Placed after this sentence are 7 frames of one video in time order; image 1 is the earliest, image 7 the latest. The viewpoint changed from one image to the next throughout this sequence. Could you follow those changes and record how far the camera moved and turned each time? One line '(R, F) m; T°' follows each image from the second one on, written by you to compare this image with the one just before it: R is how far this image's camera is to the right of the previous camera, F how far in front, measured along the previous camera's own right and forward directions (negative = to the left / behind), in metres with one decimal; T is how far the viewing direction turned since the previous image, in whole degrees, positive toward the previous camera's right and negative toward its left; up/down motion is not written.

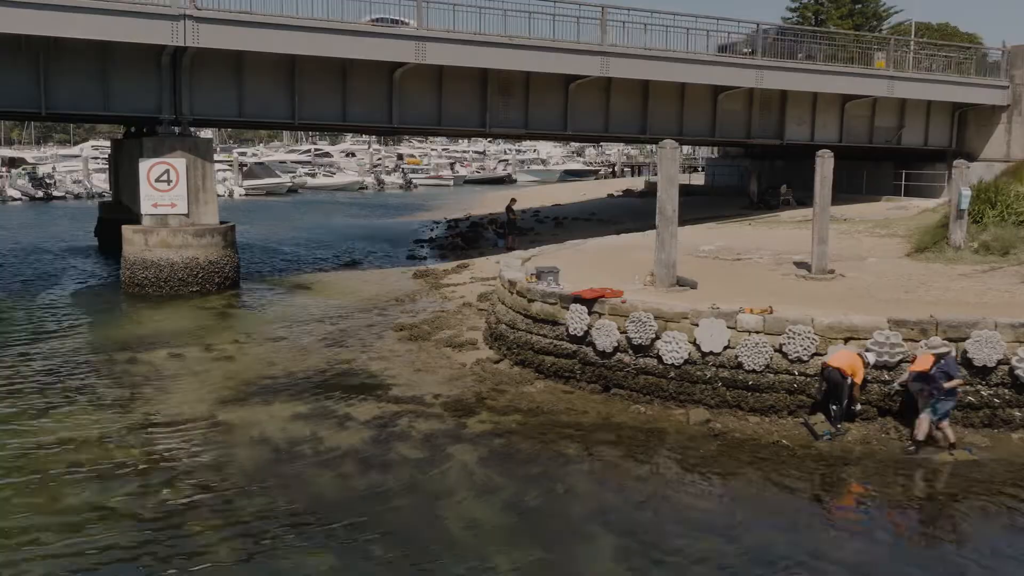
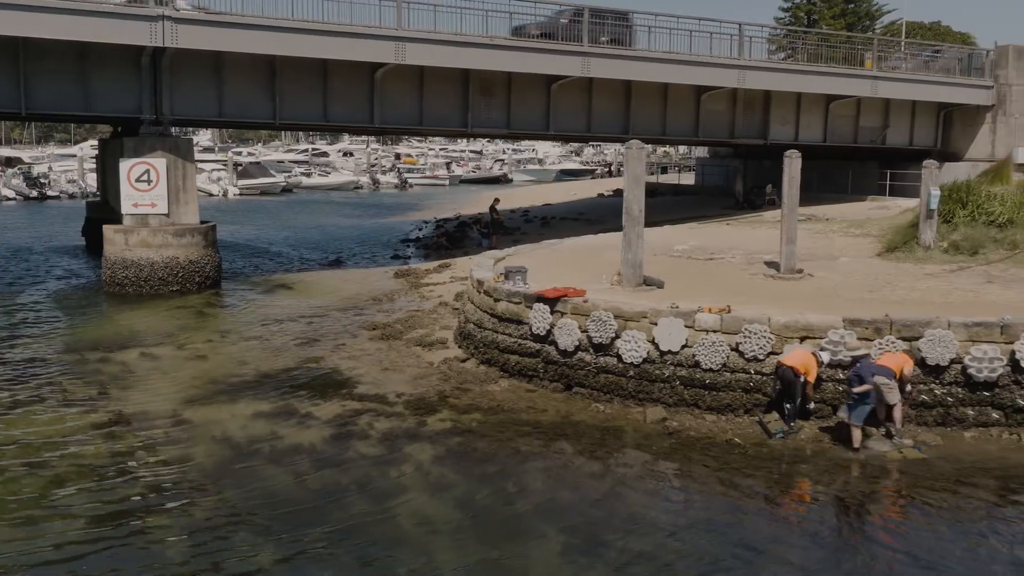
(+0.5, -0.1) m; 0°
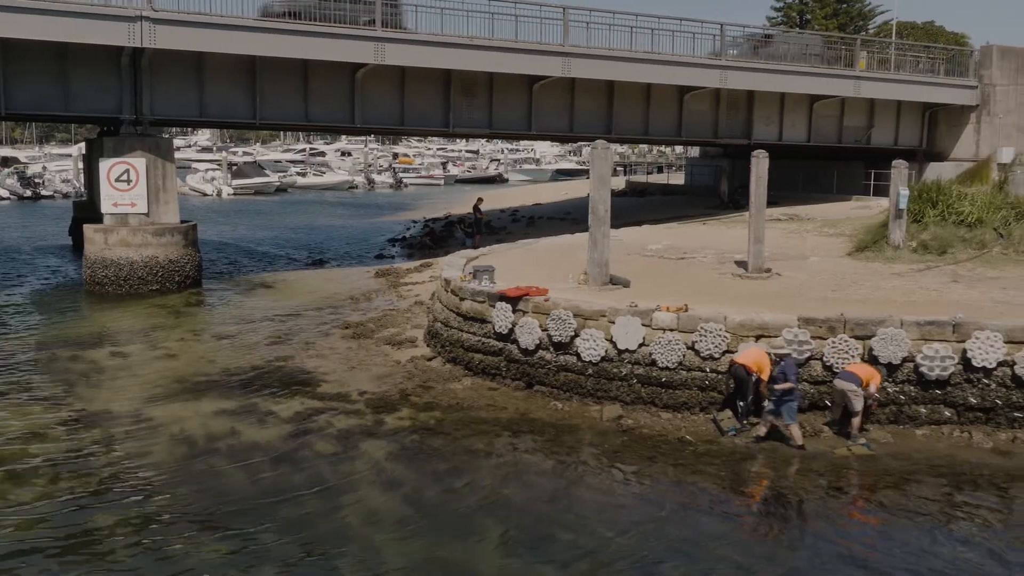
(+0.5, -0.1) m; 0°
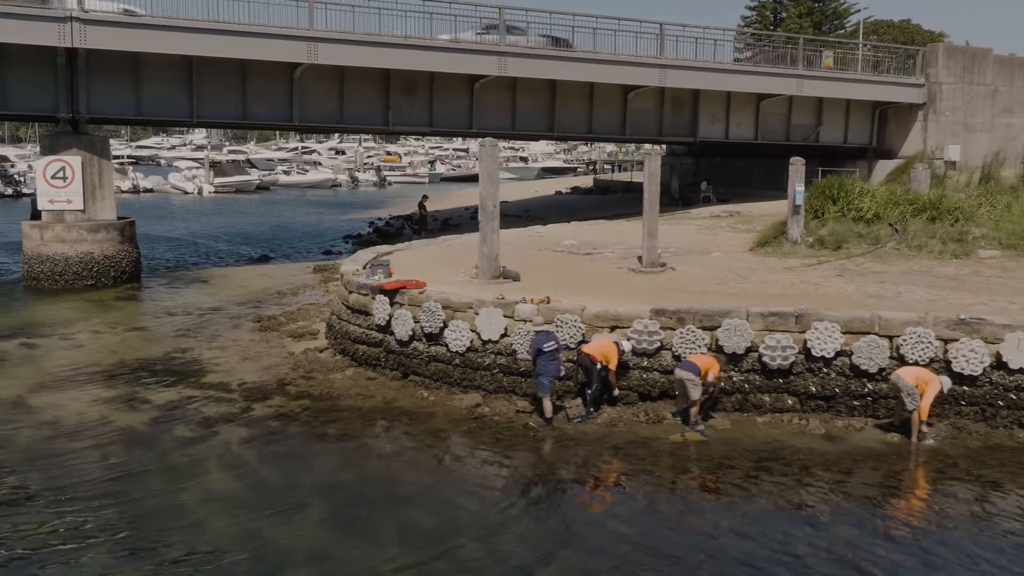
(+1.8, -0.4) m; 0°
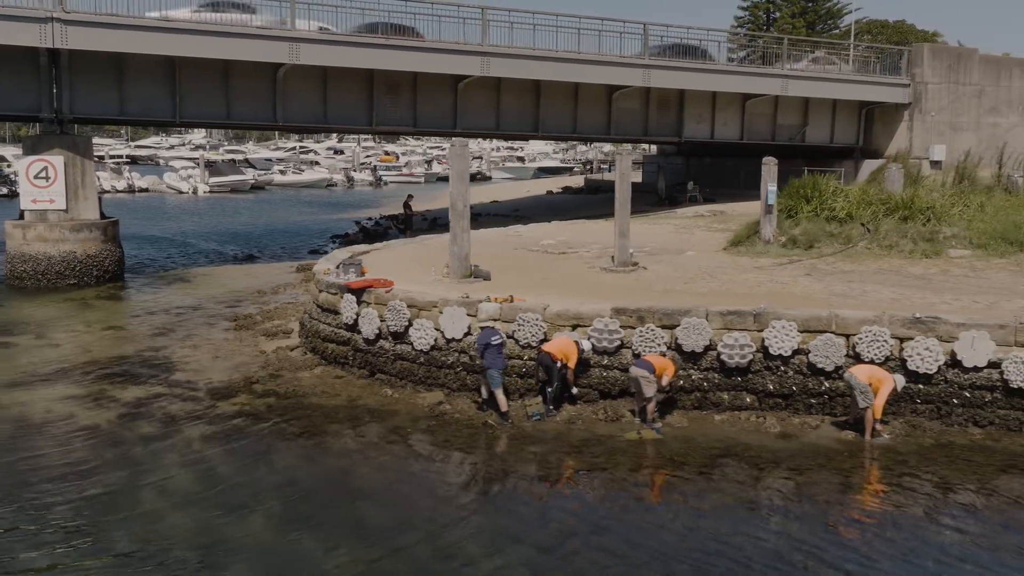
(+0.5, -0.1) m; 0°
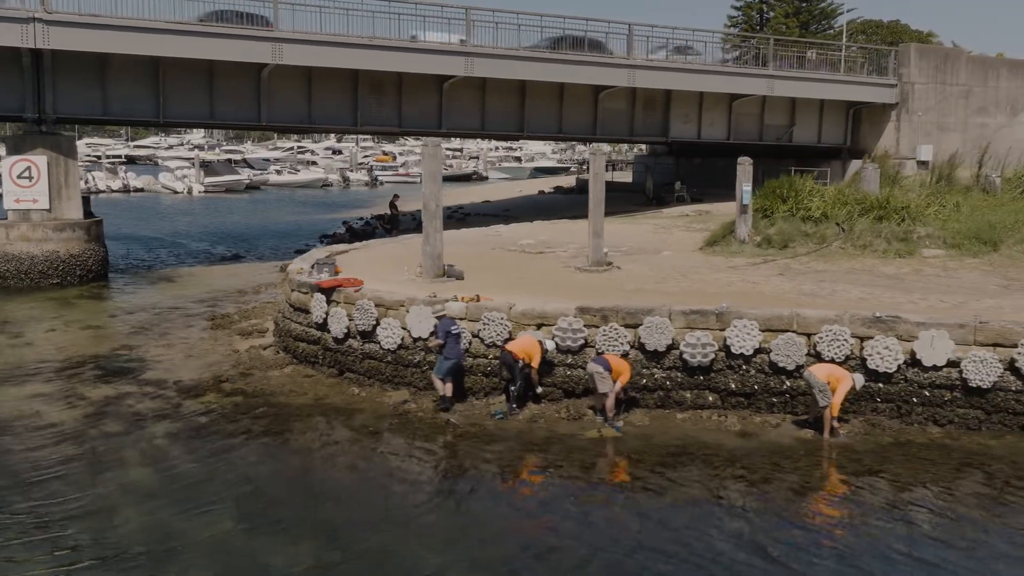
(+0.5, -0.1) m; 0°
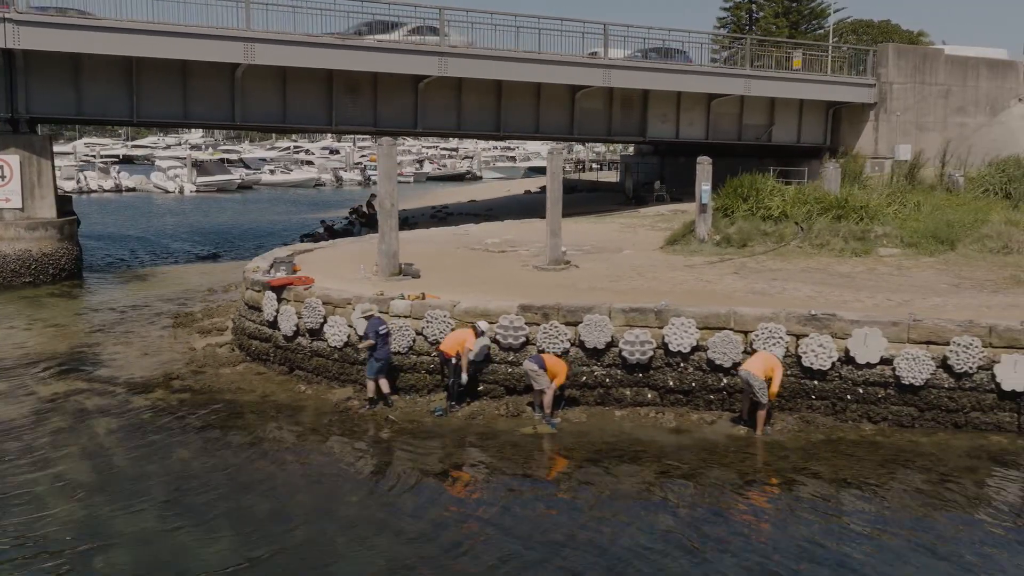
(+0.8, -0.1) m; 0°
